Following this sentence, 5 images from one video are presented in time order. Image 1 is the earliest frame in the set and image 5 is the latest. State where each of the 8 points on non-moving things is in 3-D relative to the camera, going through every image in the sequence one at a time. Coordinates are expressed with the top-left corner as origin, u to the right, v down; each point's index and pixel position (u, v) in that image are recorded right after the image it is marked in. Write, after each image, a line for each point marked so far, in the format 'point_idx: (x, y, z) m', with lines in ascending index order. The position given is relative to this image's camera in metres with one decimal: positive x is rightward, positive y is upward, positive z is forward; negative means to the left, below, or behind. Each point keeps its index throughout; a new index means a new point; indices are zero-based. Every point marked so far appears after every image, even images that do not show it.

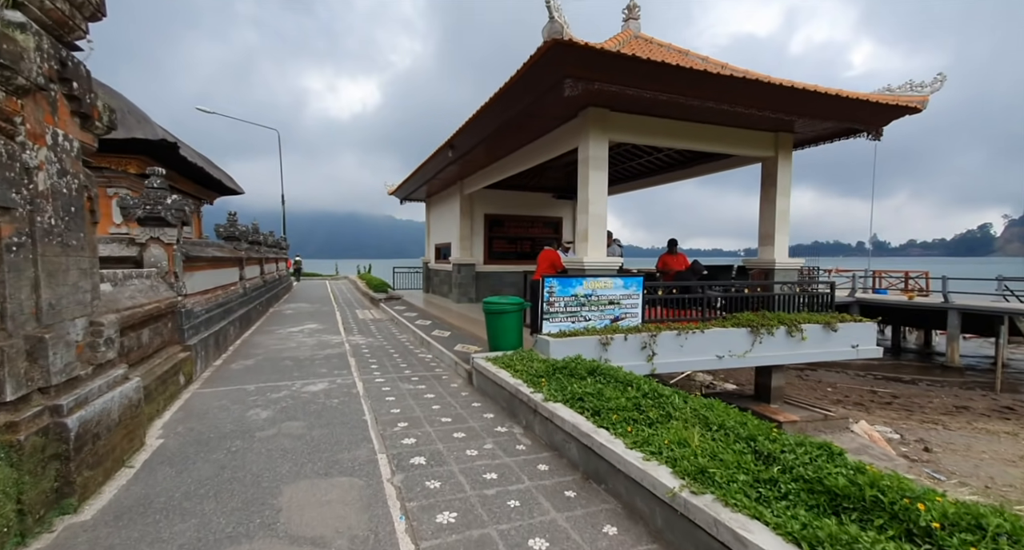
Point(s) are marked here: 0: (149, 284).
0: (-4.1, -0.1, +5.6) m
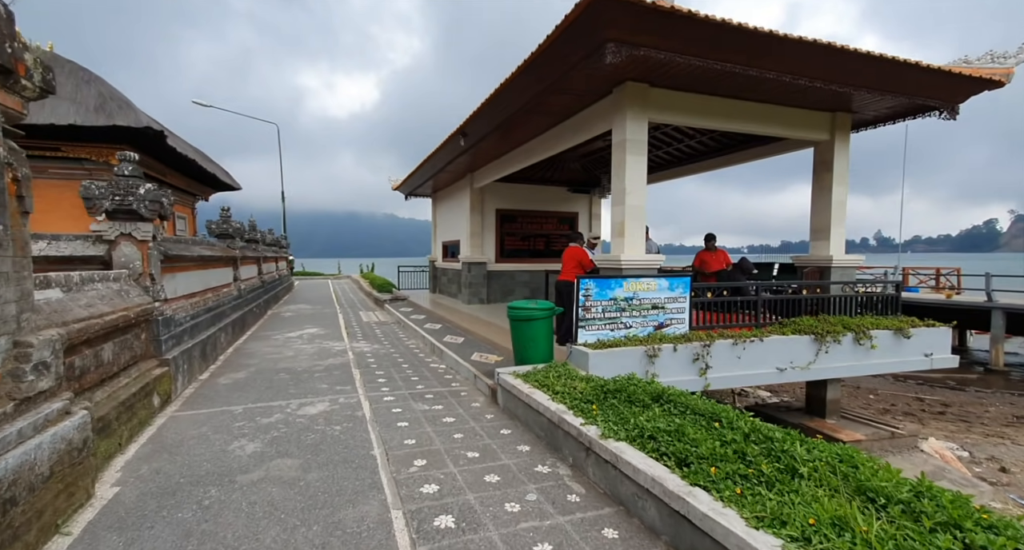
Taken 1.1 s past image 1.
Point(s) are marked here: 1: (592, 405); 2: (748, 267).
0: (-3.8, -0.1, +4.7) m
1: (+0.6, -1.0, +3.6) m
2: (+3.4, +0.1, +7.0) m
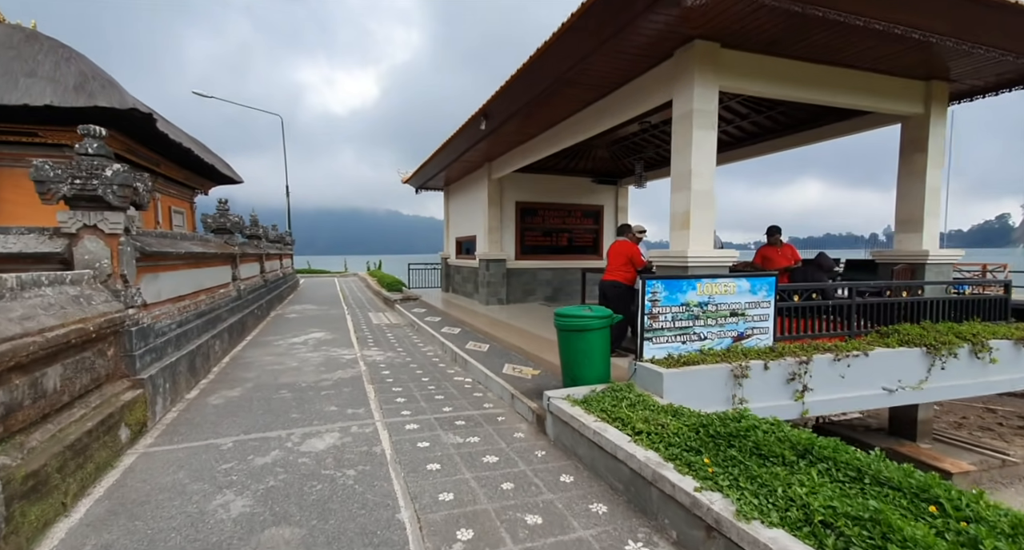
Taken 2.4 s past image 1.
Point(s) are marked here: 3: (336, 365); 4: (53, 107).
0: (-3.4, -0.2, +3.8) m
1: (+1.0, -1.0, +2.6) m
2: (+3.8, +0.1, +5.9) m
3: (-2.5, -1.3, +6.9) m
4: (-7.0, +2.6, +7.5) m
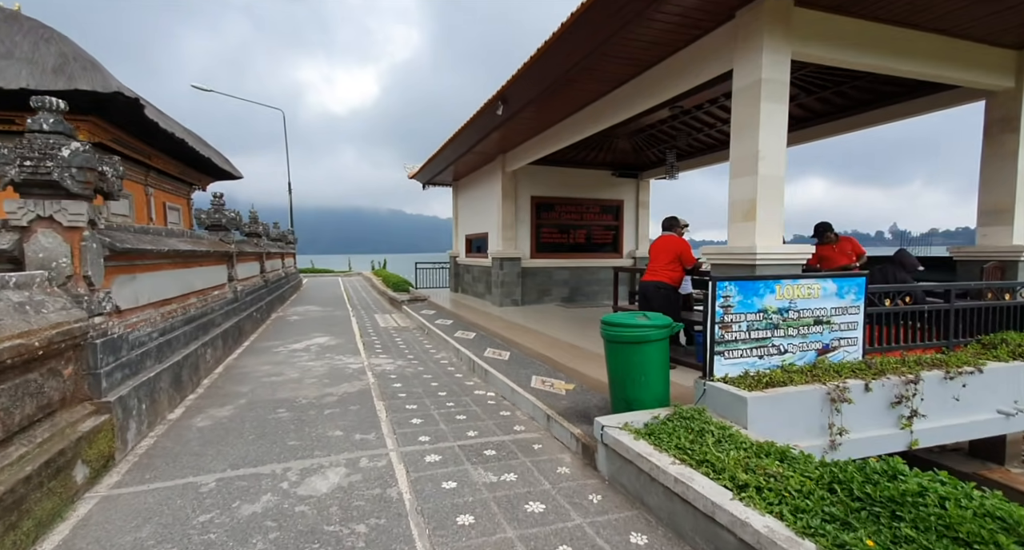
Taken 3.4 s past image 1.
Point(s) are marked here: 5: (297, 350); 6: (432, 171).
0: (-3.1, -0.2, +3.0) m
1: (+1.3, -1.0, +1.9) m
2: (+4.2, +0.1, +5.1) m
3: (-2.2, -1.3, +6.2) m
4: (-6.7, +2.6, +6.8) m
5: (-3.4, -1.2, +7.8) m
6: (-2.3, +3.0, +14.4) m
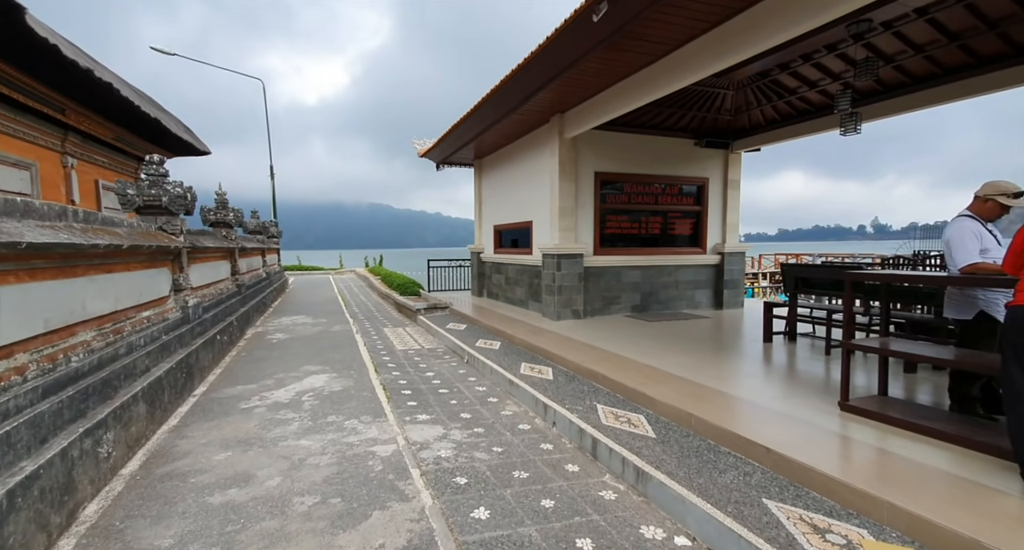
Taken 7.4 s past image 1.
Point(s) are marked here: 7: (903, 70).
0: (-1.8, -0.3, 0.0) m
1: (+2.6, -1.1, -1.0) m
2: (+5.3, 0.0, +2.3) m
3: (-1.0, -1.4, +3.2) m
4: (-5.6, +2.5, +3.7) m
5: (-2.3, -1.3, +4.8) m
6: (-1.4, +3.0, +11.4) m
7: (+5.2, +2.7, +6.6) m
